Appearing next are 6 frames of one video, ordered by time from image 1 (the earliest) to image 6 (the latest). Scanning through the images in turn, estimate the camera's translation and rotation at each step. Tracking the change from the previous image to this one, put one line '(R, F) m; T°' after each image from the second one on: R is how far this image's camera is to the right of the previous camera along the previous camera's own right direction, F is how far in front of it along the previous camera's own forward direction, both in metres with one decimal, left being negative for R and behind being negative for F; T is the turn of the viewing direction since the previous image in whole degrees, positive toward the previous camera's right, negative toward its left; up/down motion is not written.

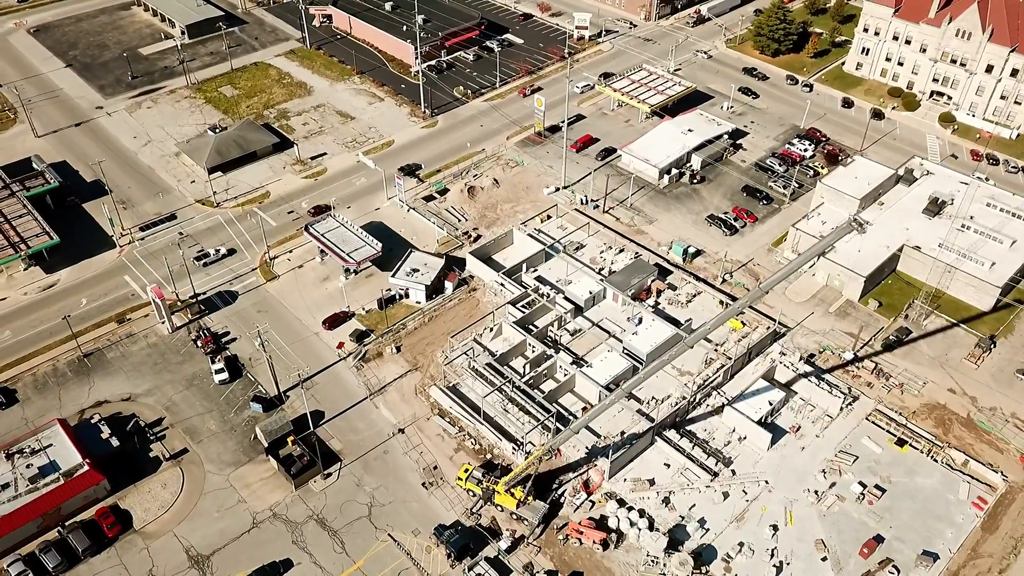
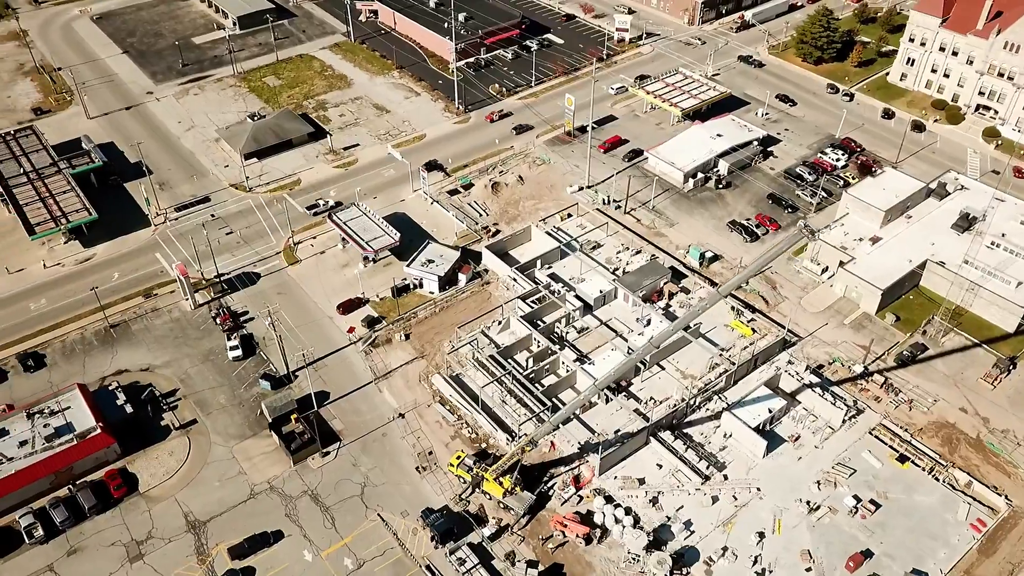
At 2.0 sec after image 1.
(+3.4, -0.4) m; -3°
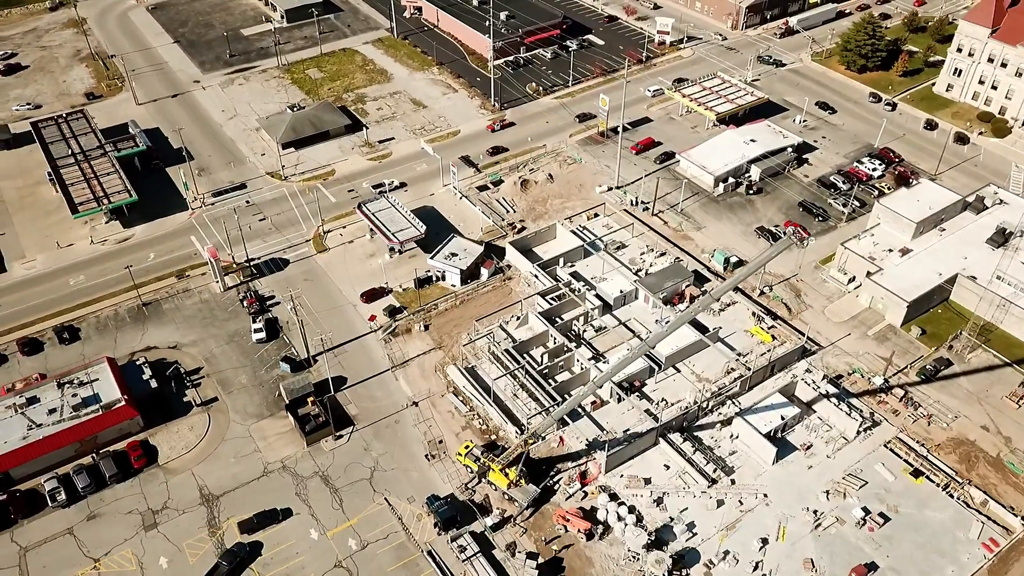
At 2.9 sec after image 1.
(+1.8, -0.4) m; -3°
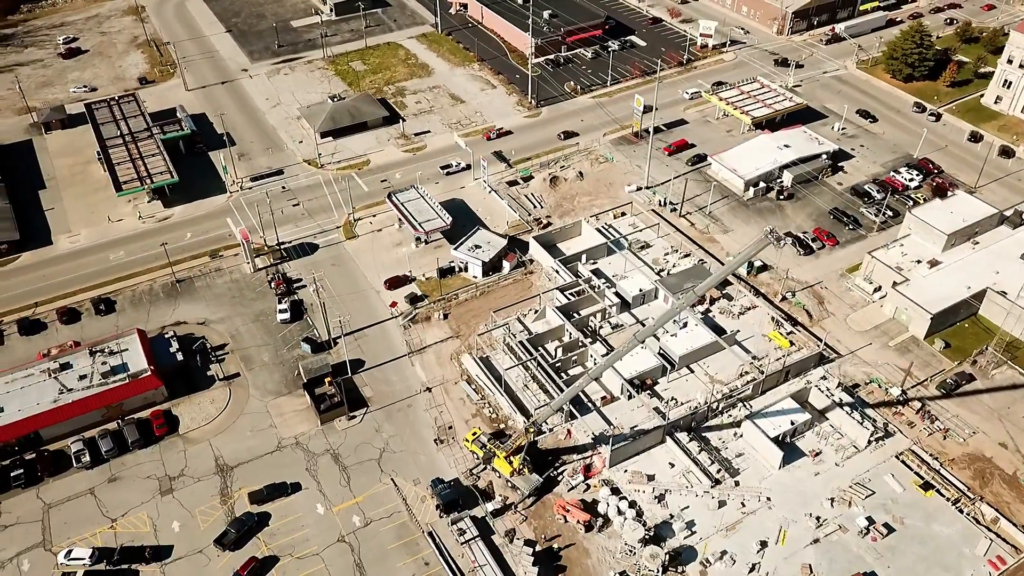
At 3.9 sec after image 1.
(+2.1, -0.6) m; -3°
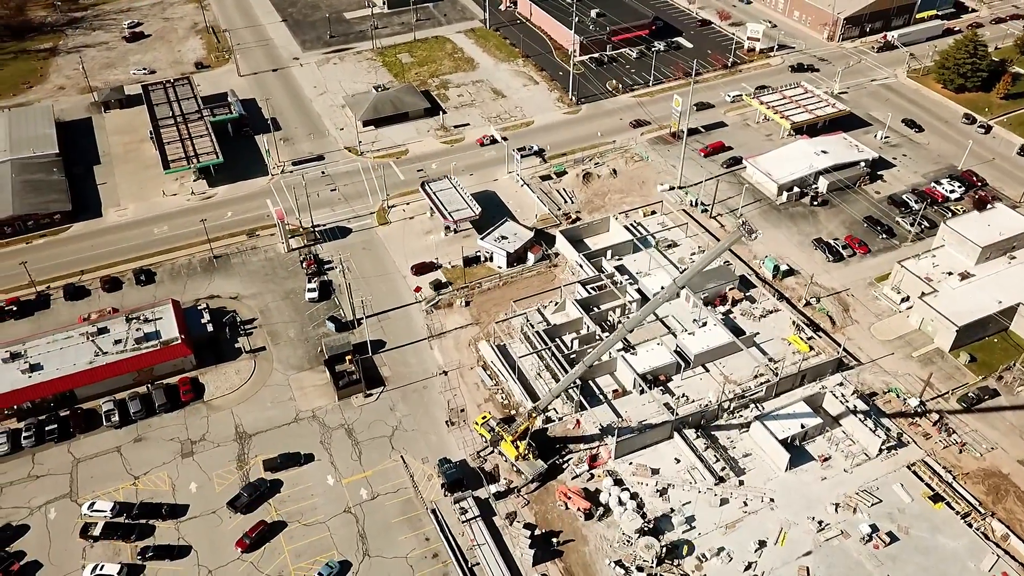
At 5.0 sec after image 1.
(+2.2, -0.9) m; -3°
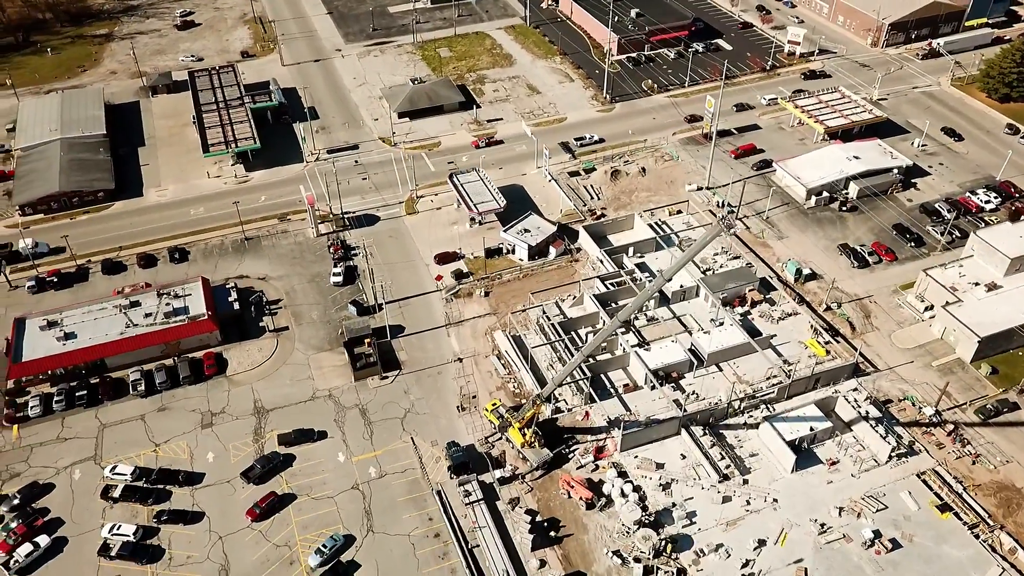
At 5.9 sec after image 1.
(+1.8, -0.8) m; -3°
